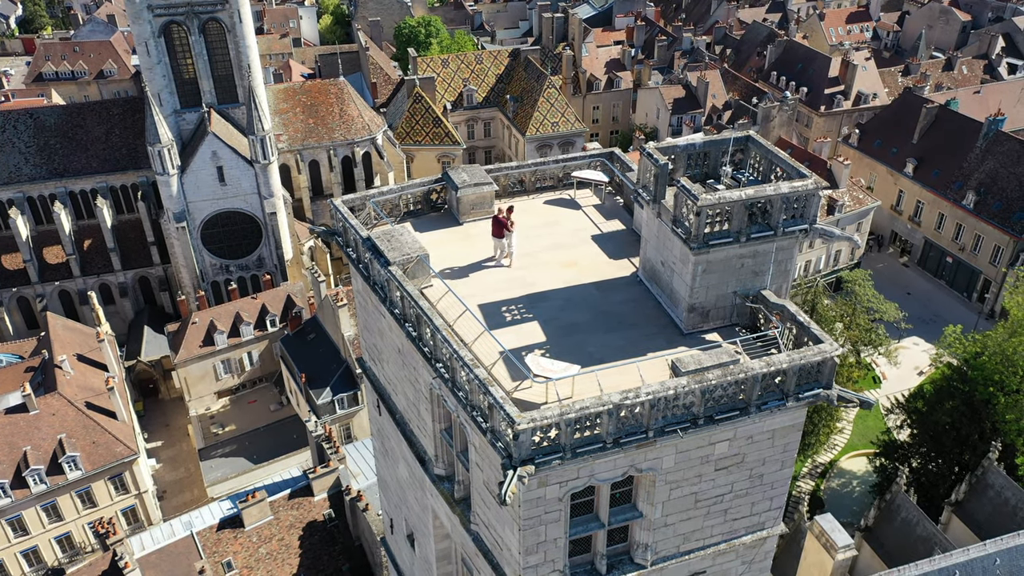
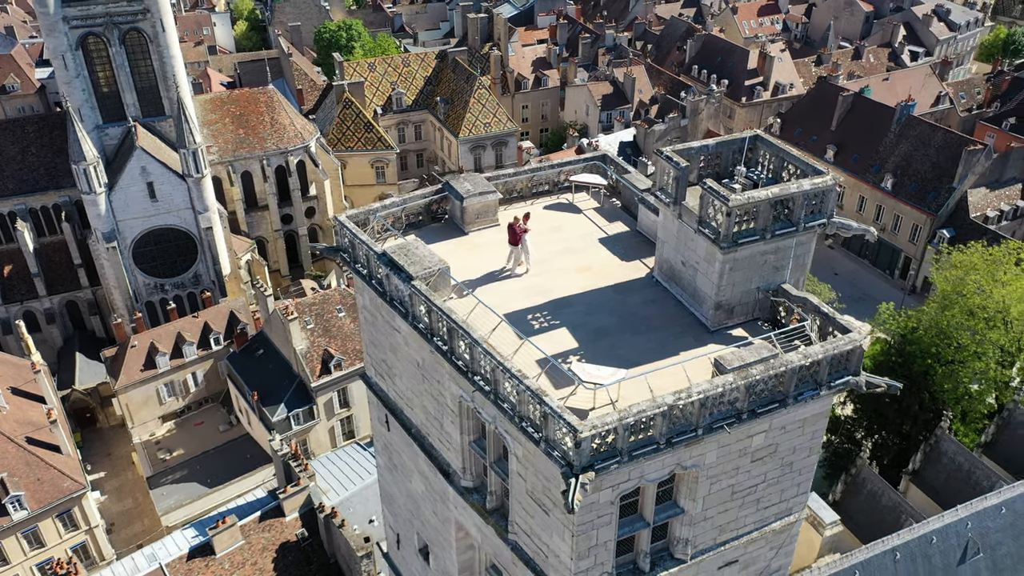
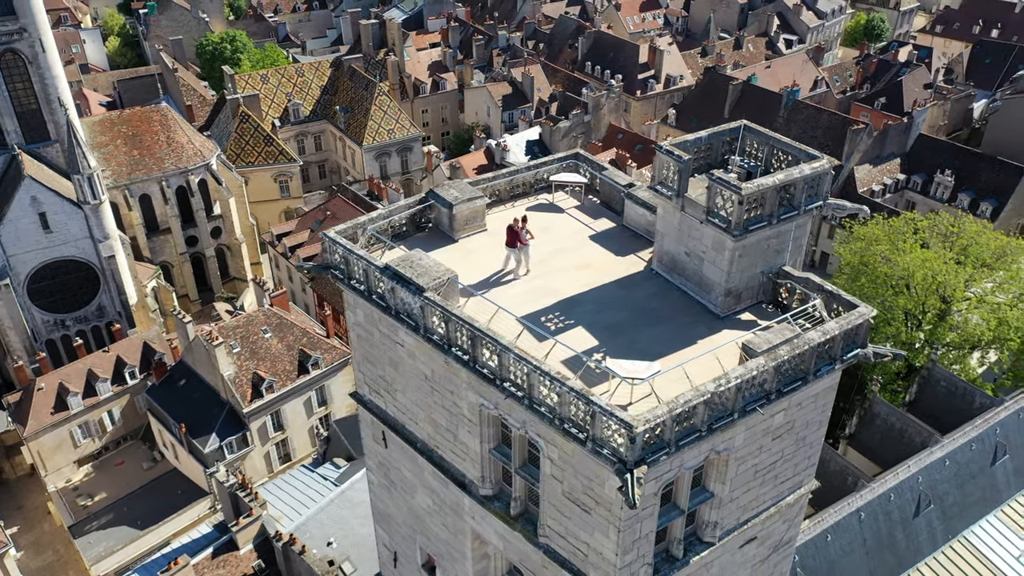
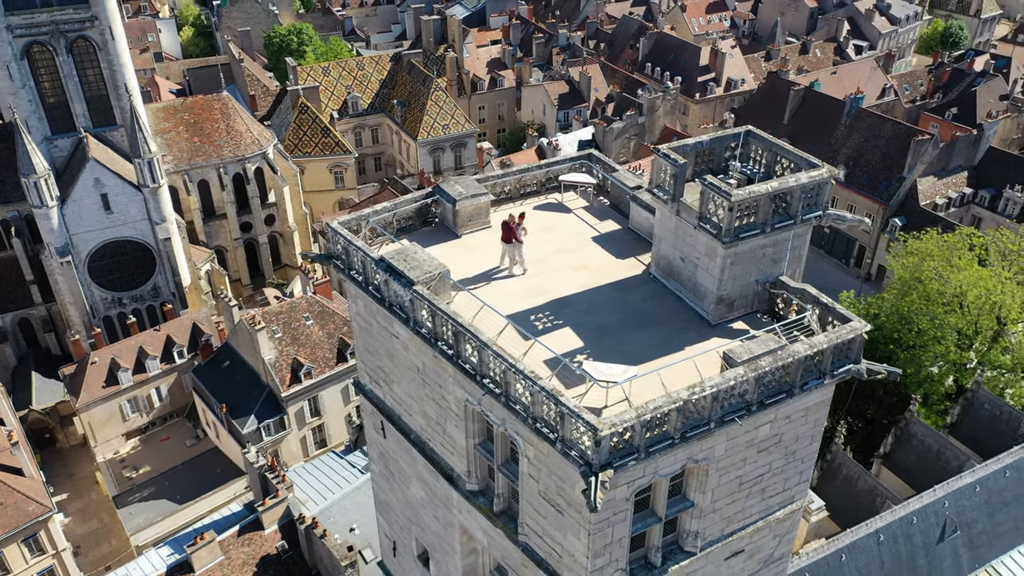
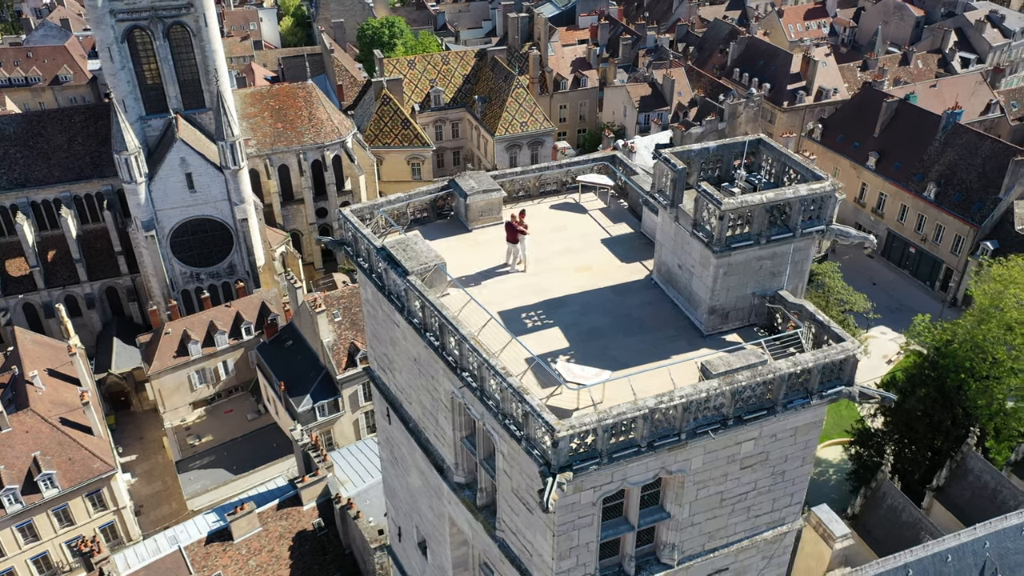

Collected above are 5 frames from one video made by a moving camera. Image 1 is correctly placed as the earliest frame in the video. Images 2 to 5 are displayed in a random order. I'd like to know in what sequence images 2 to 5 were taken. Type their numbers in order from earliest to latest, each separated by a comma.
5, 2, 4, 3
